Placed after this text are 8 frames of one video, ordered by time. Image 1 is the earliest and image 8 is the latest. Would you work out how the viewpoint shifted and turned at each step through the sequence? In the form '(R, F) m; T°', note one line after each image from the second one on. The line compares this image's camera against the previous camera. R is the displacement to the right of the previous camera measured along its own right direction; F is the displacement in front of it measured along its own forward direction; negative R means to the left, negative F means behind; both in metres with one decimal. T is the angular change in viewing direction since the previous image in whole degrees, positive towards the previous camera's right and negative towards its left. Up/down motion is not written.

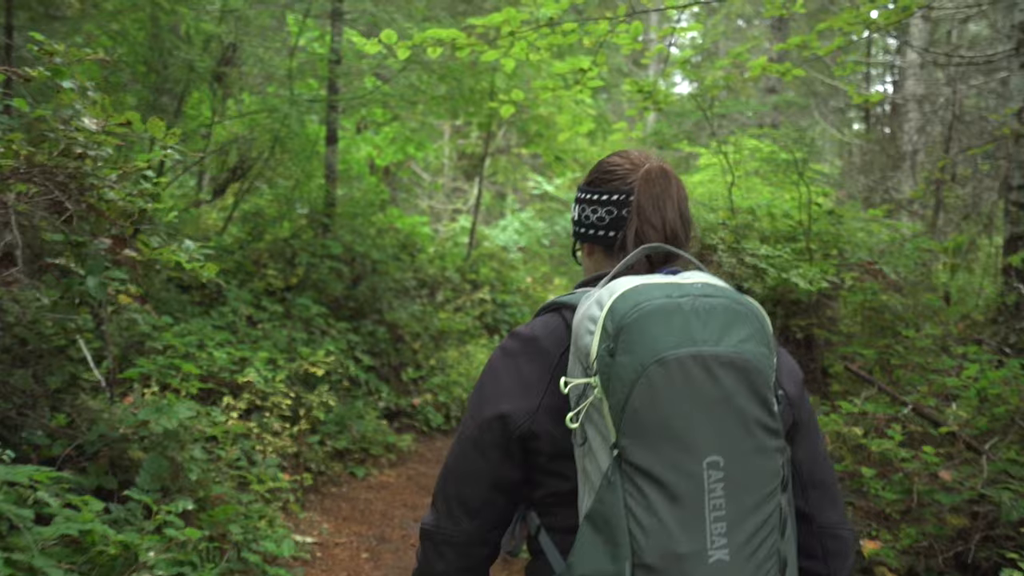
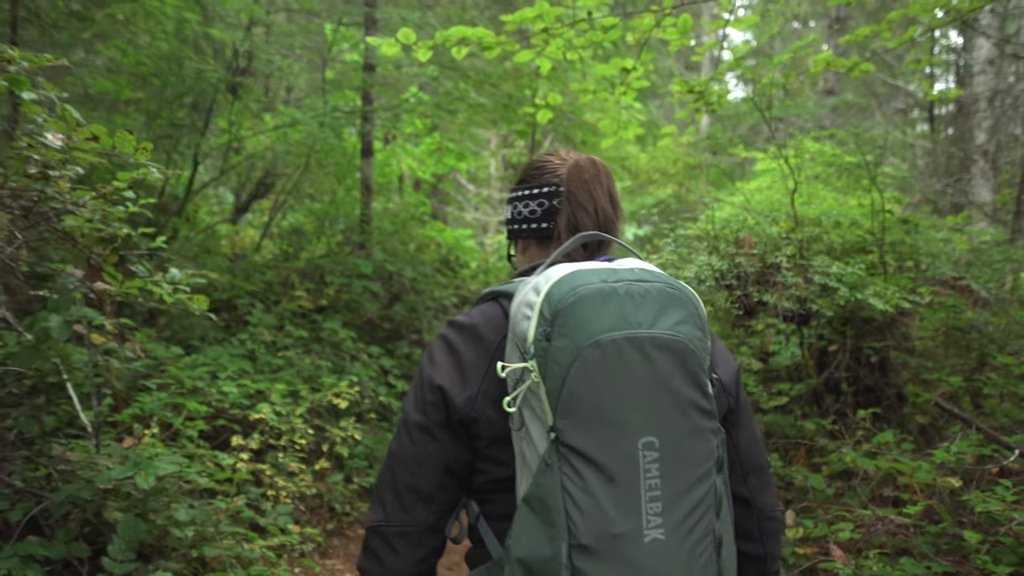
(+0.1, +0.5) m; -3°
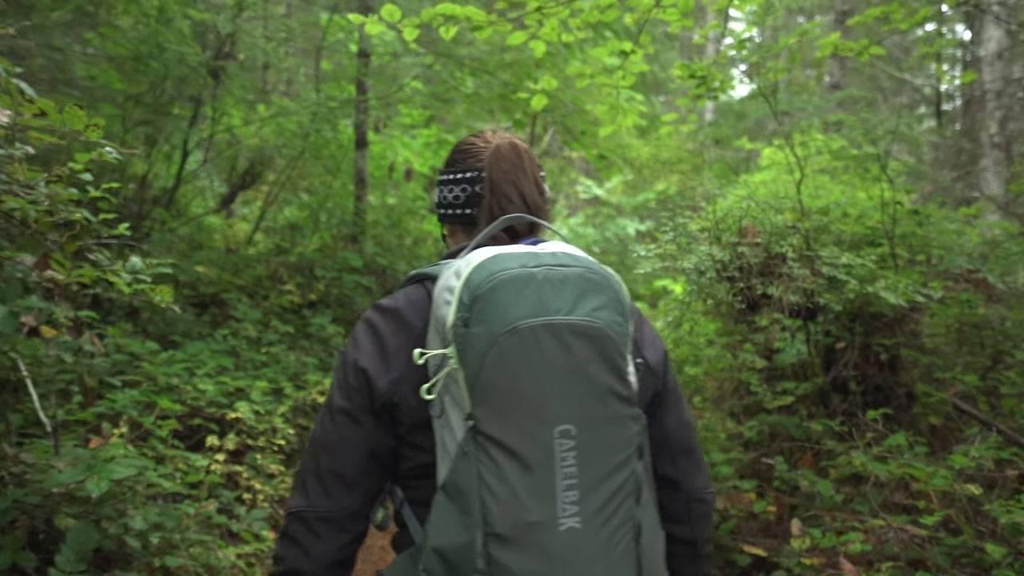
(+0.1, +0.2) m; 0°
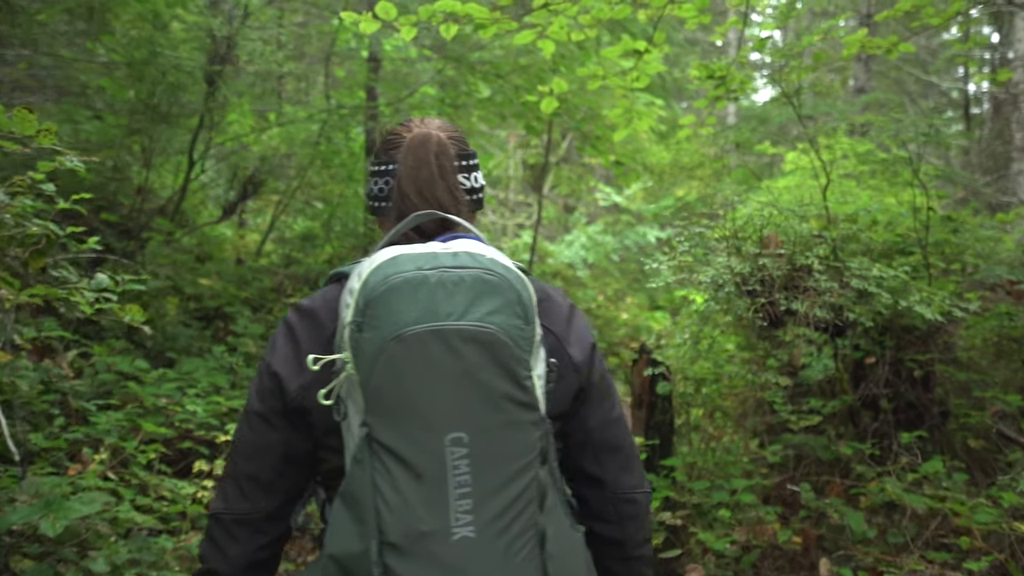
(+0.1, +0.3) m; -1°
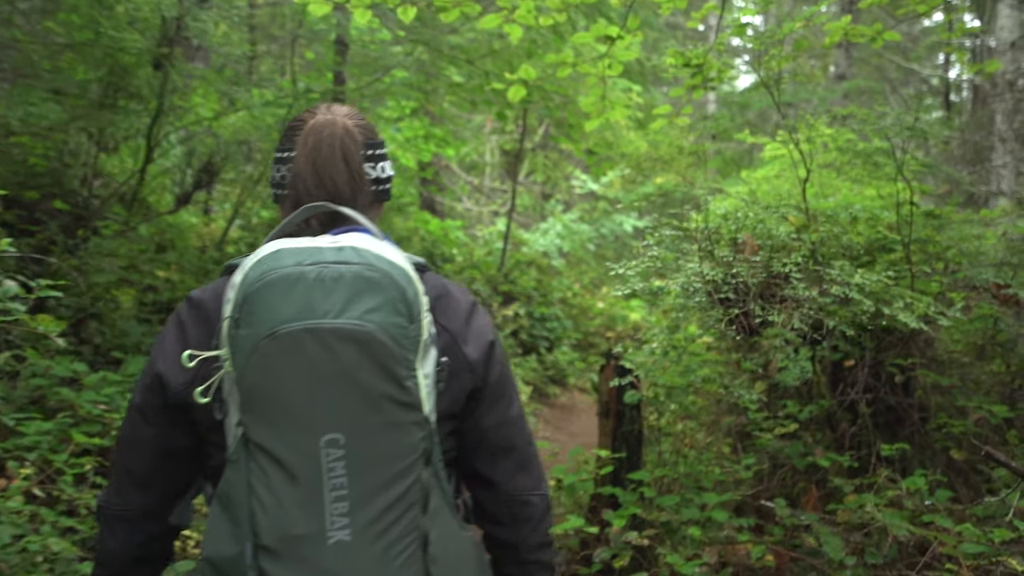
(+0.1, +0.2) m; +1°
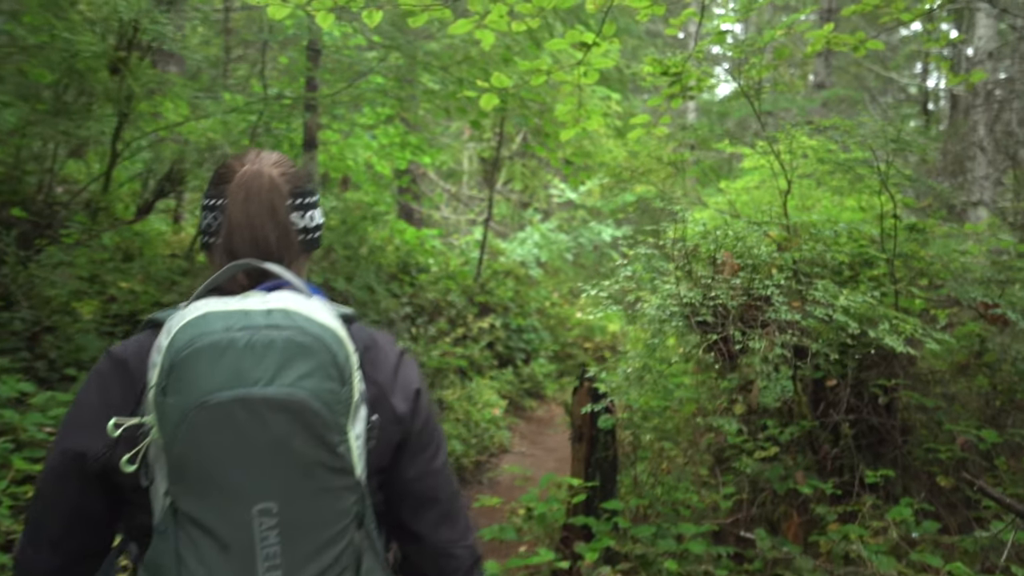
(0.0, +0.2) m; +1°
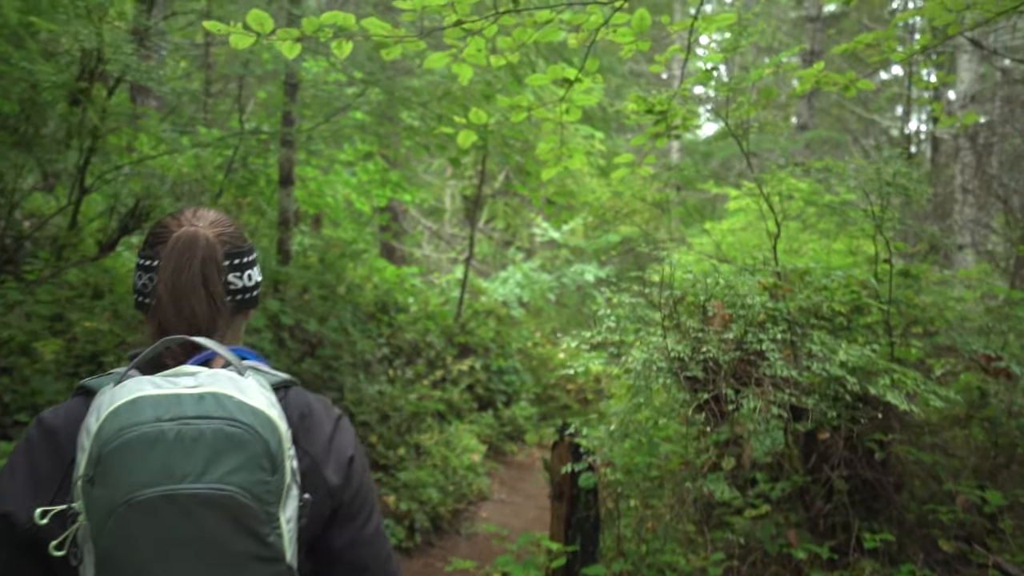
(0.0, +0.2) m; +1°
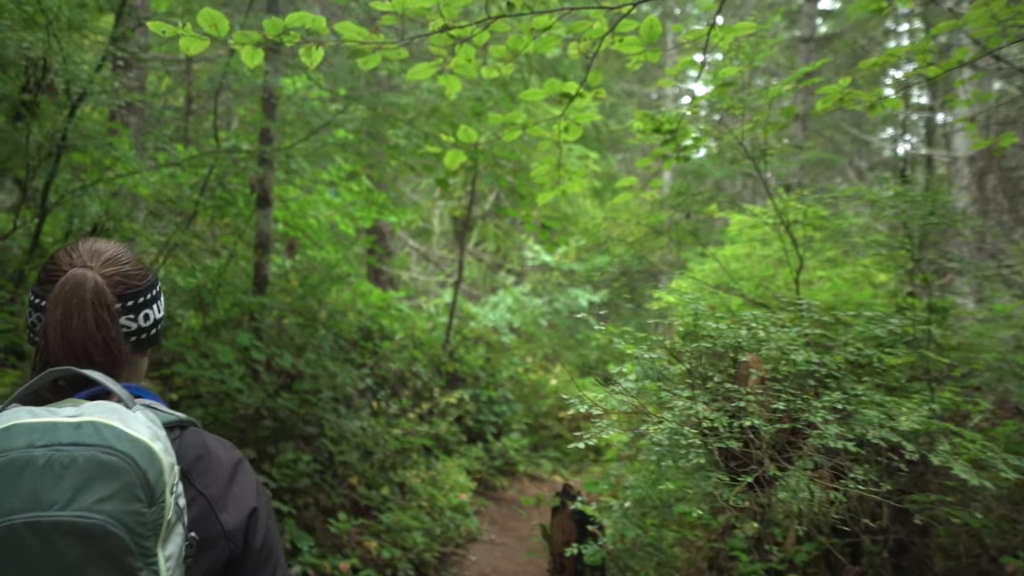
(0.0, +0.4) m; +1°
